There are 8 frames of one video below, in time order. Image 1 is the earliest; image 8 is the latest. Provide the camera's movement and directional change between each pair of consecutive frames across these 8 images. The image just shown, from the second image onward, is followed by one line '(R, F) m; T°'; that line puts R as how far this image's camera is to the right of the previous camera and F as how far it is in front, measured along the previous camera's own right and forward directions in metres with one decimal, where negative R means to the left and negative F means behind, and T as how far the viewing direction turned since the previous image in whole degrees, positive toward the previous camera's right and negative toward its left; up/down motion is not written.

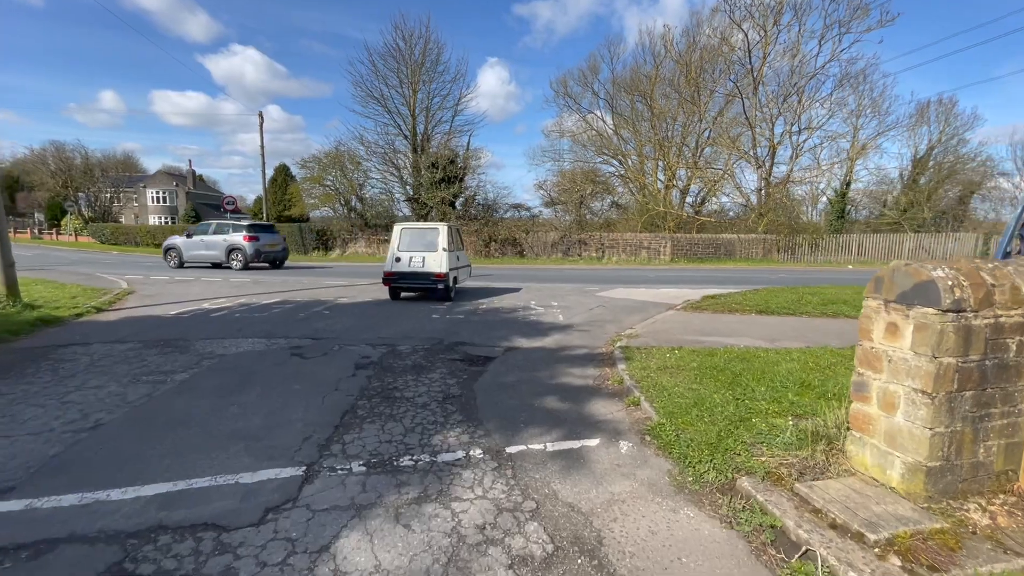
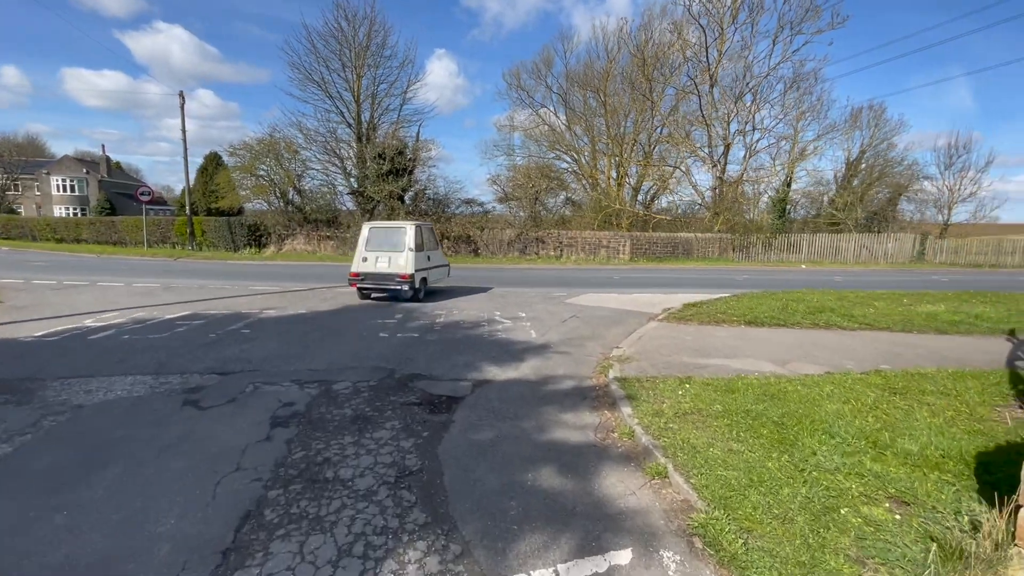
(-0.2, +1.4) m; +6°
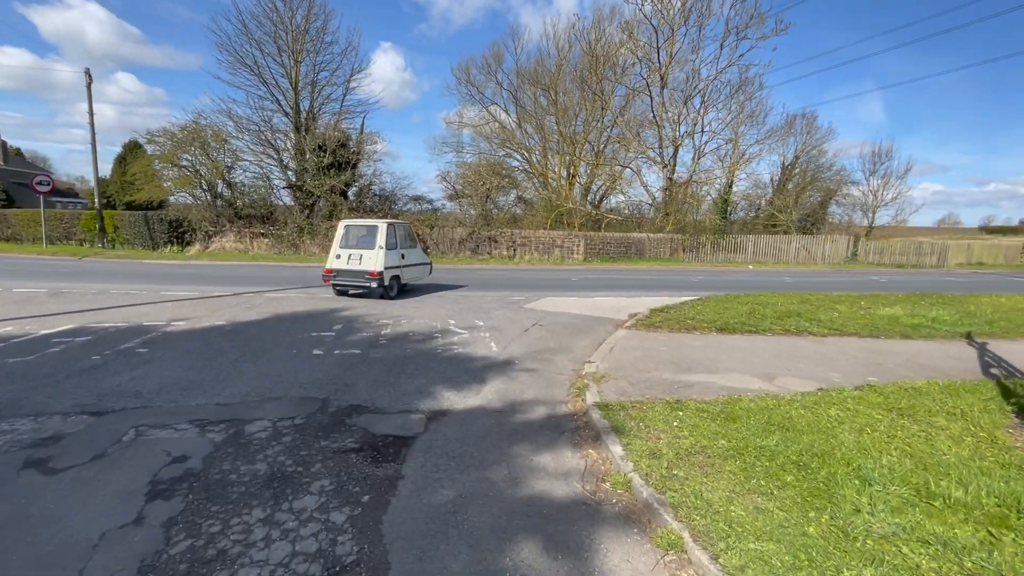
(-0.1, +0.9) m; +6°
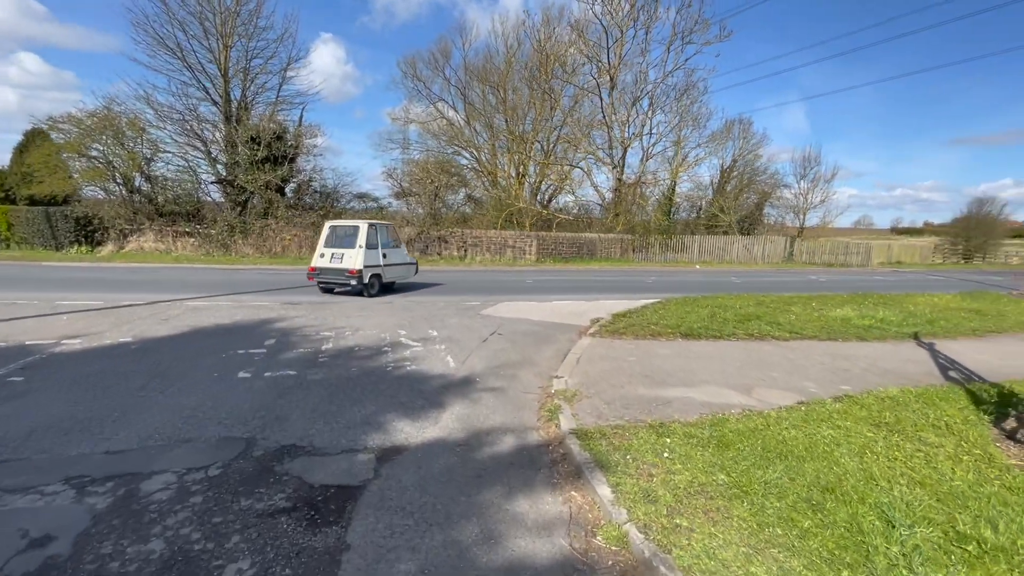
(-0.1, +0.6) m; +6°
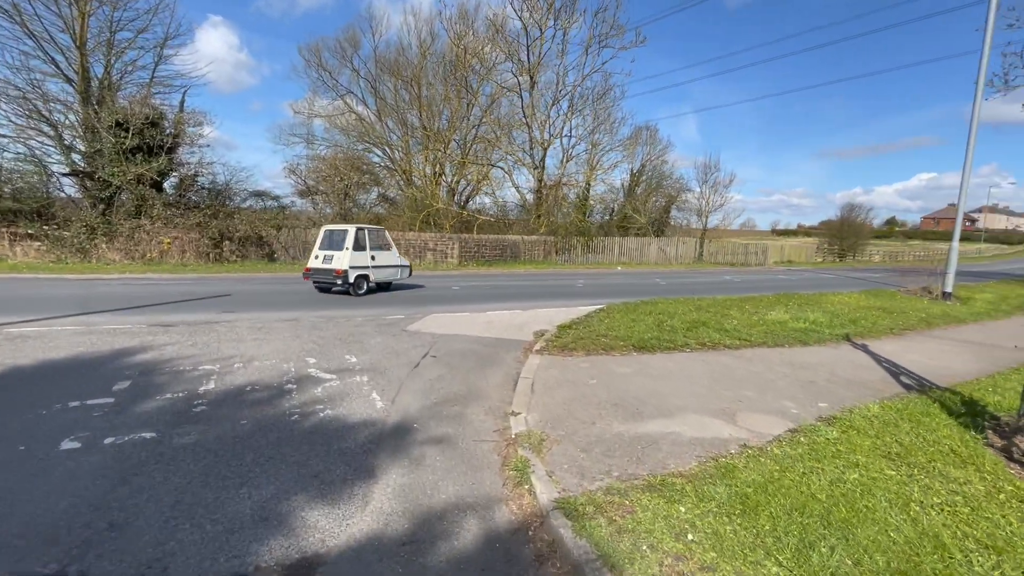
(-0.3, +1.1) m; +10°
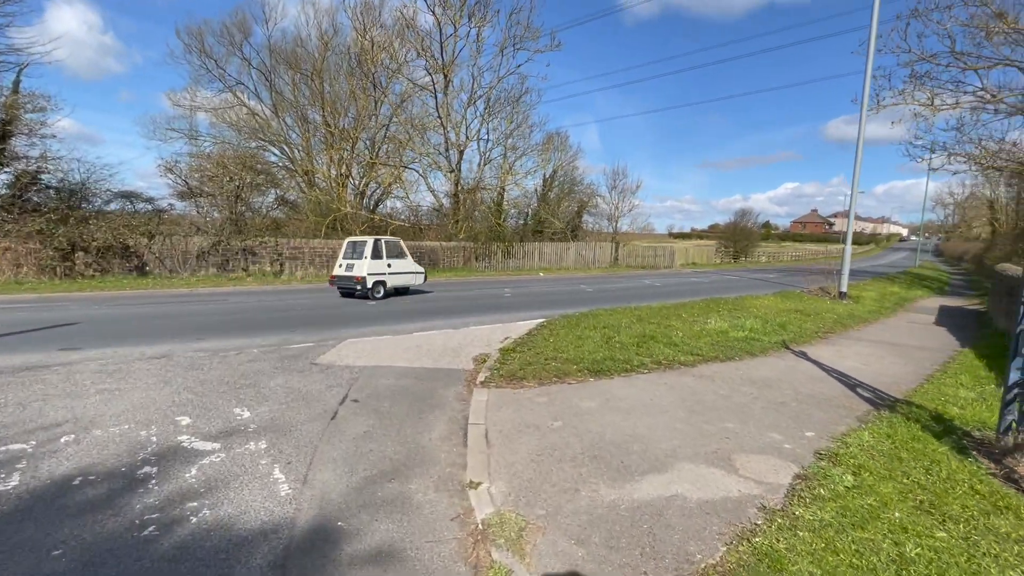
(-0.3, +1.1) m; +10°
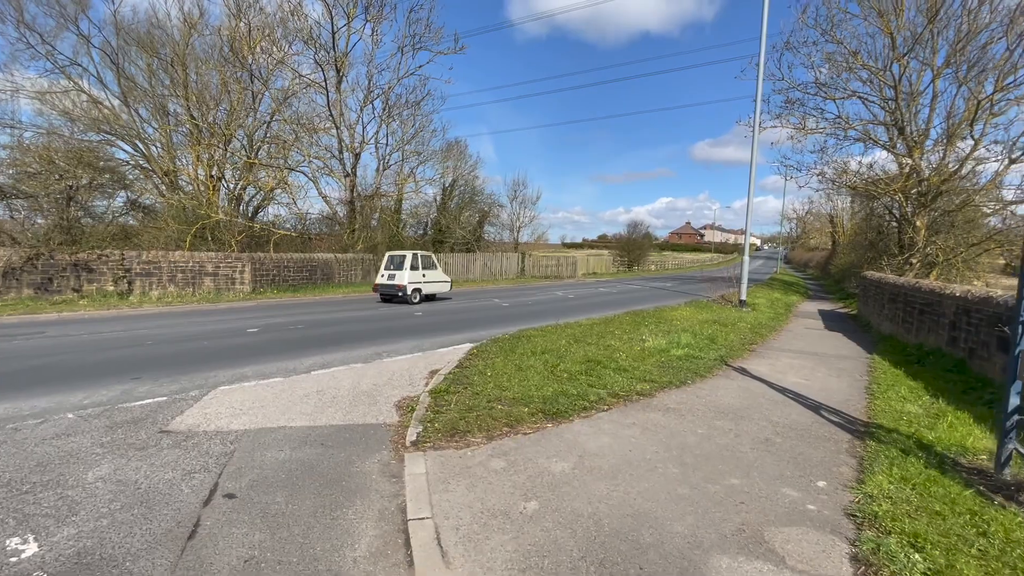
(-0.4, +1.3) m; +12°
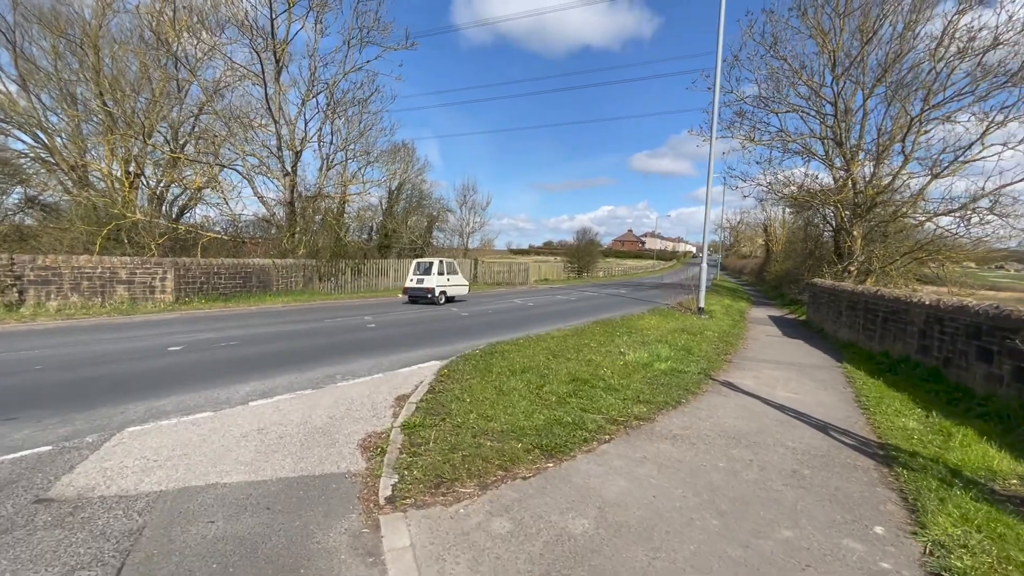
(-0.4, +0.9) m; +7°
